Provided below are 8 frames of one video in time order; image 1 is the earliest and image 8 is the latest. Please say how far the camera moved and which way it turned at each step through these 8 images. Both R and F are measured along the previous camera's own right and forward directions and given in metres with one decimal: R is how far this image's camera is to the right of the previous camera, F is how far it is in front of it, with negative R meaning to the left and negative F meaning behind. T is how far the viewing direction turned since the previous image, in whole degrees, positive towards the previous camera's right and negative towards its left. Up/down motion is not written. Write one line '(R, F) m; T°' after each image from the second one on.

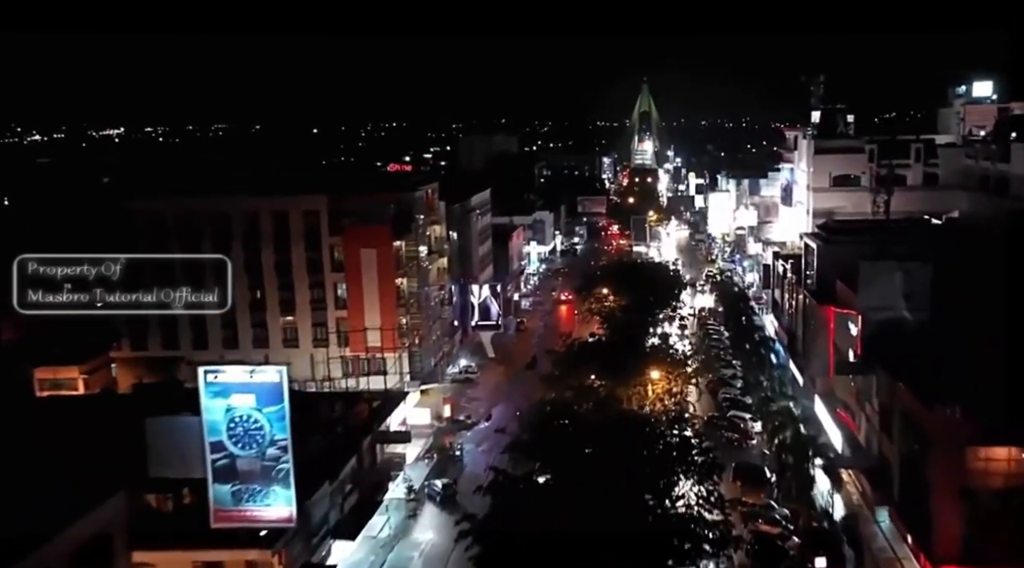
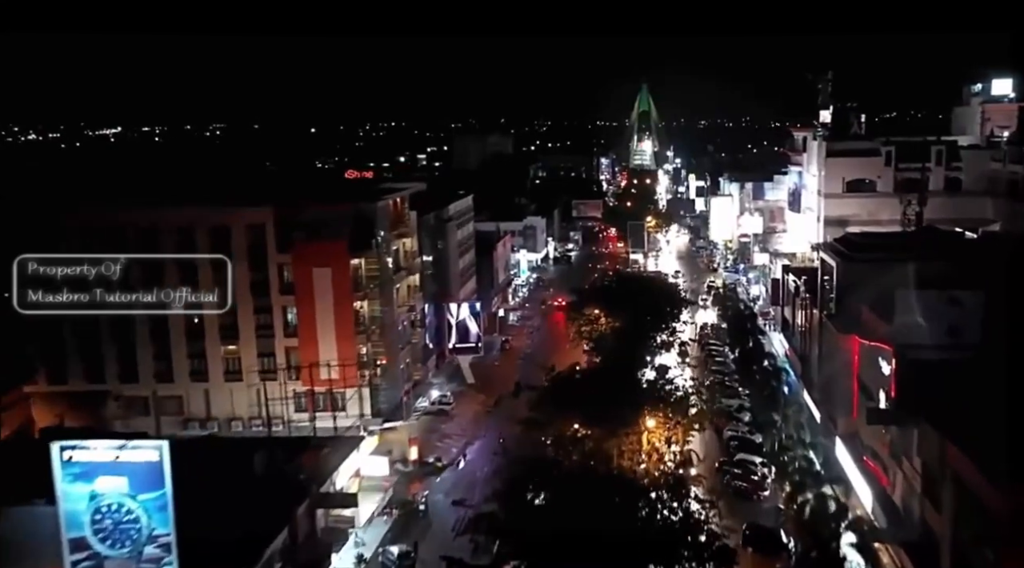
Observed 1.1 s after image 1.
(+0.2, +1.2) m; 0°
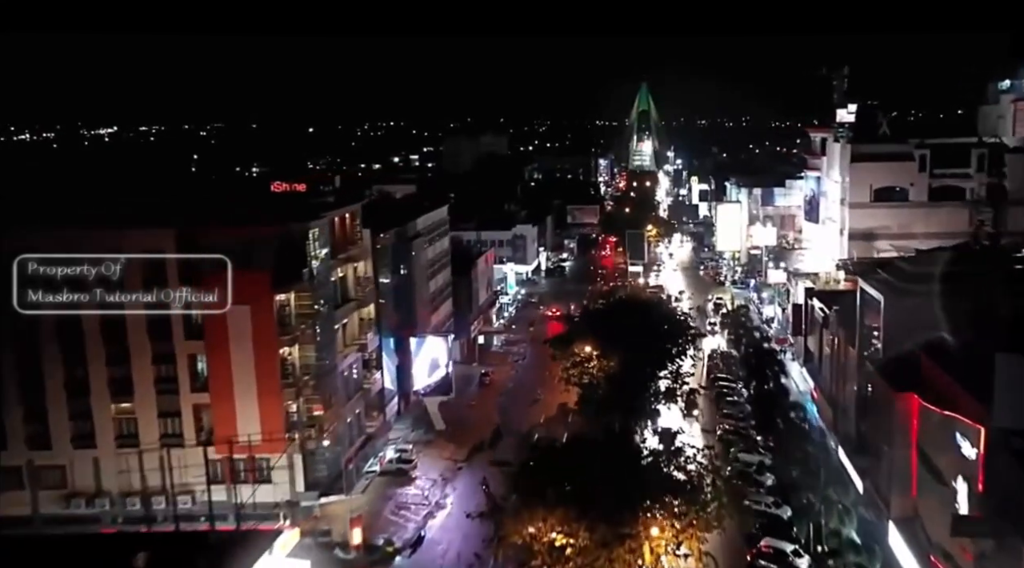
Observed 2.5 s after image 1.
(+0.2, +1.7) m; 0°
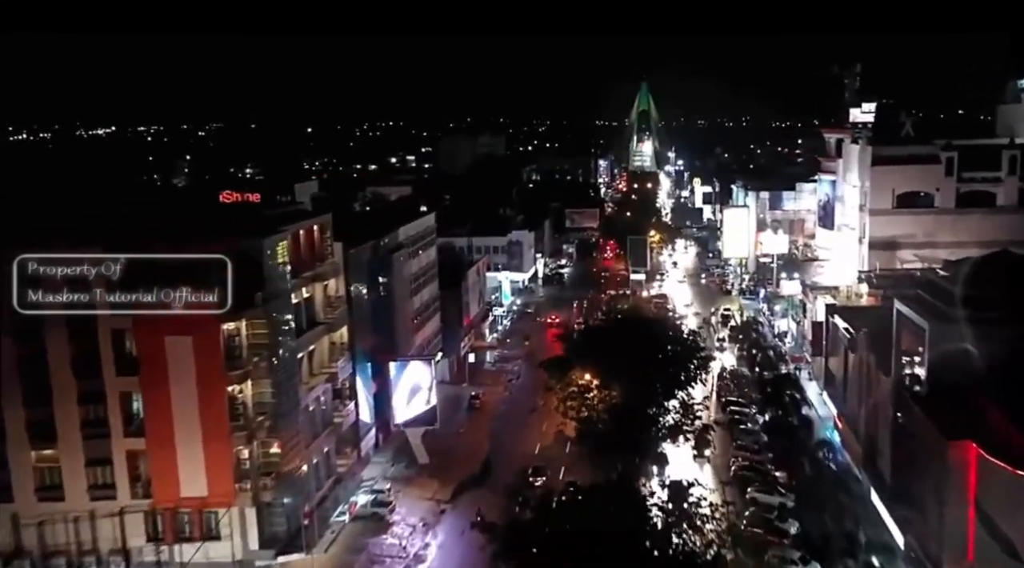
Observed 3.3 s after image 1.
(+0.1, +1.0) m; 0°
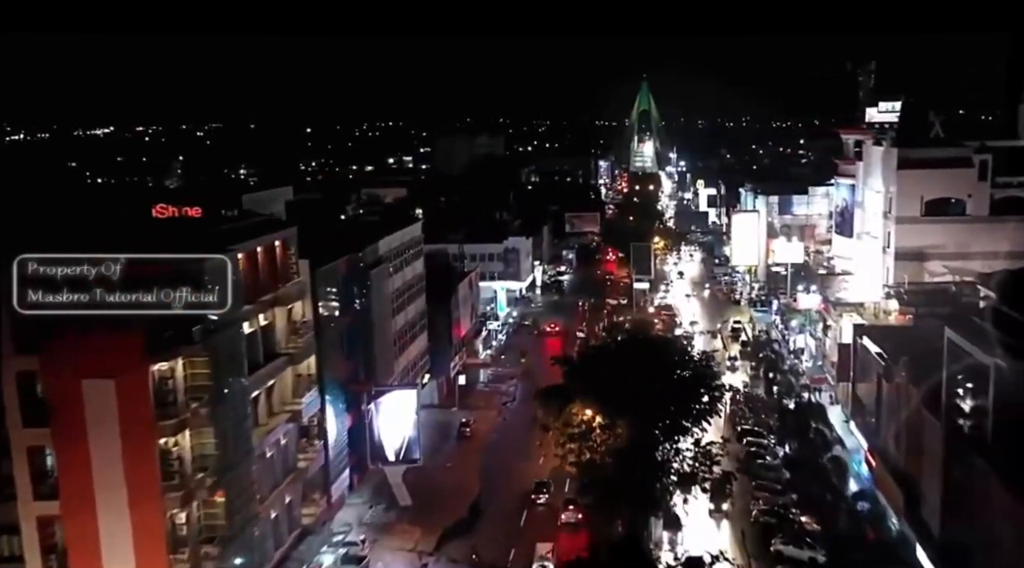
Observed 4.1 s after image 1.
(+0.1, +1.0) m; 0°
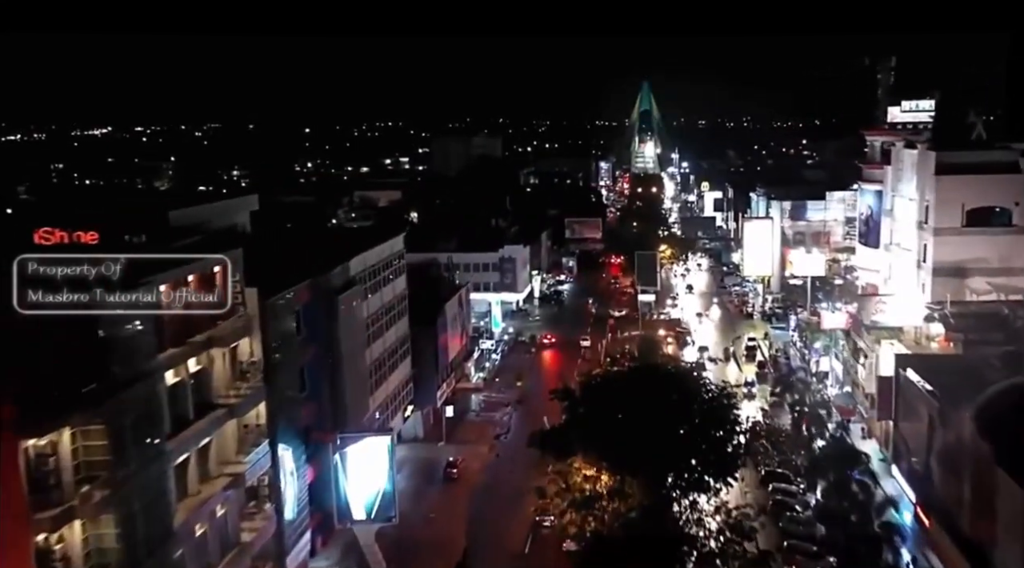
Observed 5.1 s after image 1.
(+0.1, +1.1) m; 0°
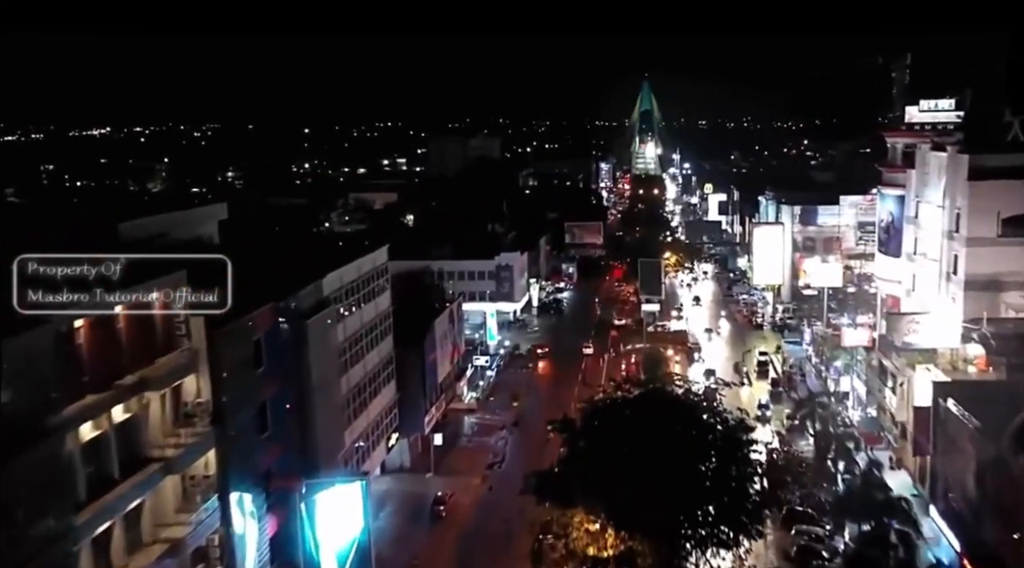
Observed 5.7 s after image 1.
(0.0, +0.8) m; 0°
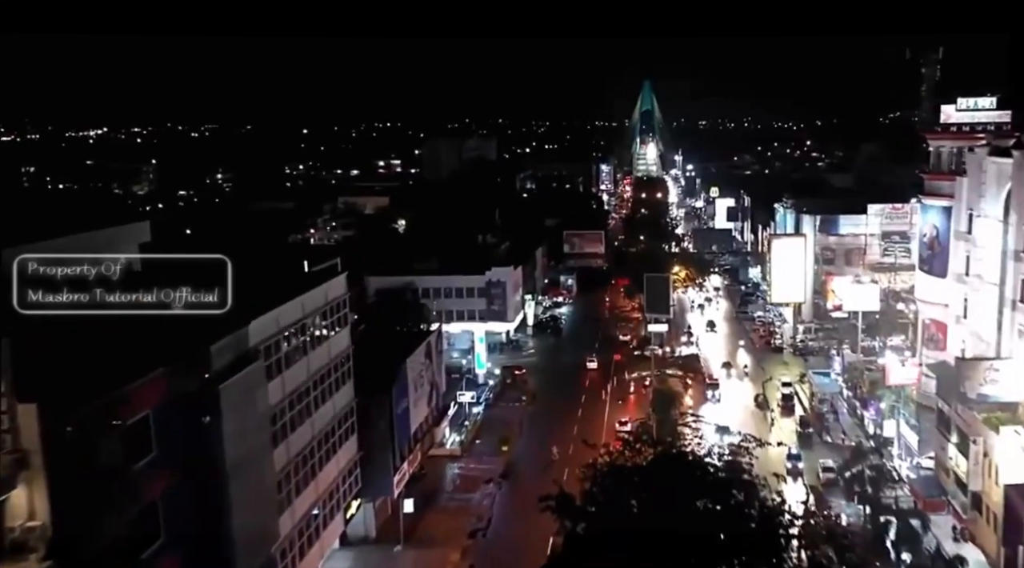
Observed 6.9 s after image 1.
(+0.1, +1.4) m; 0°
